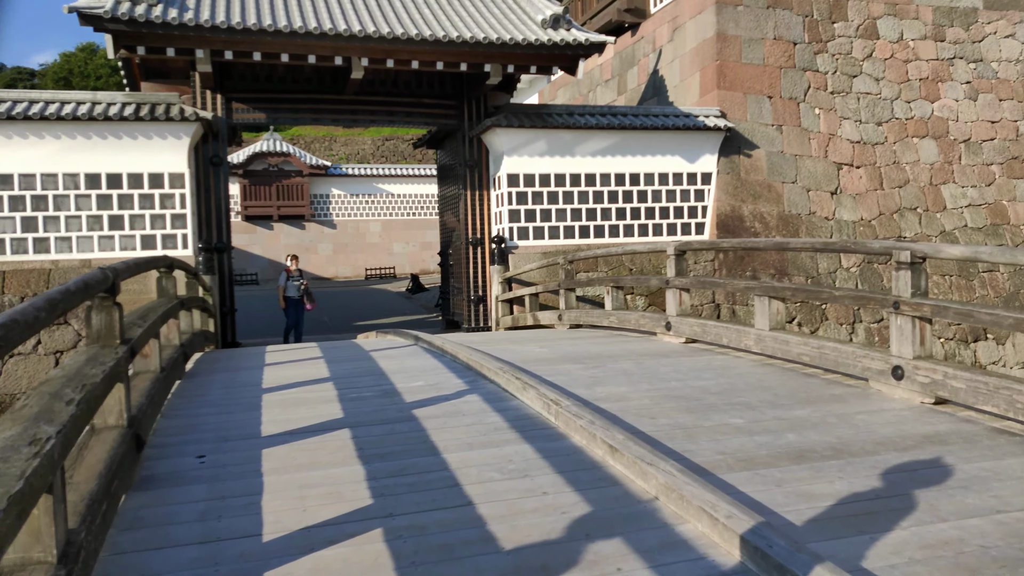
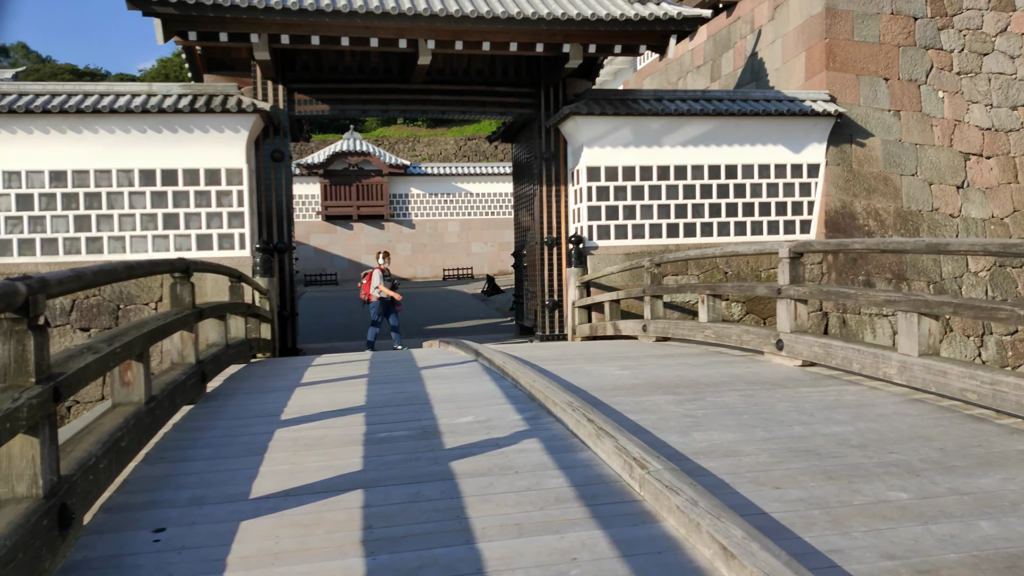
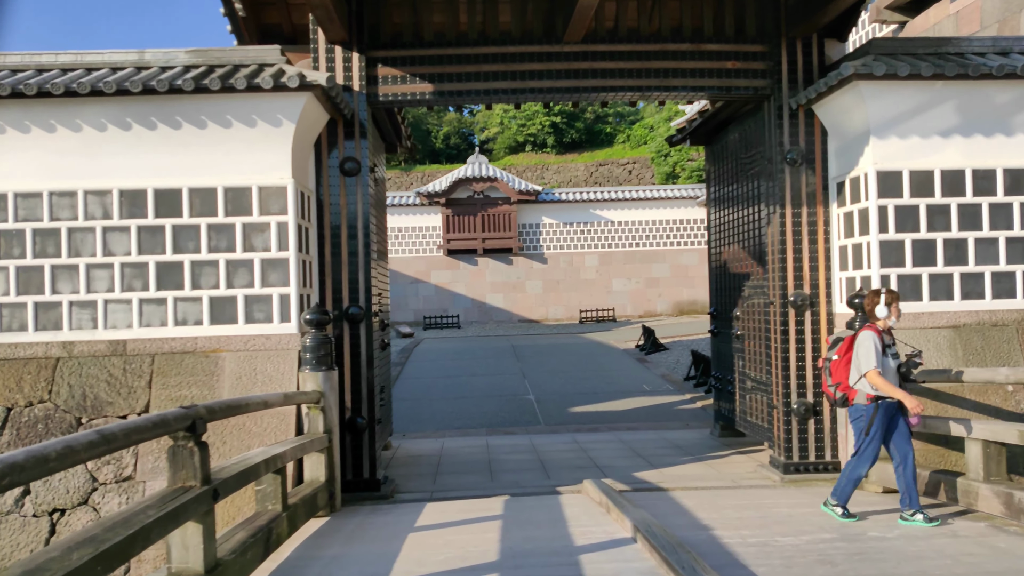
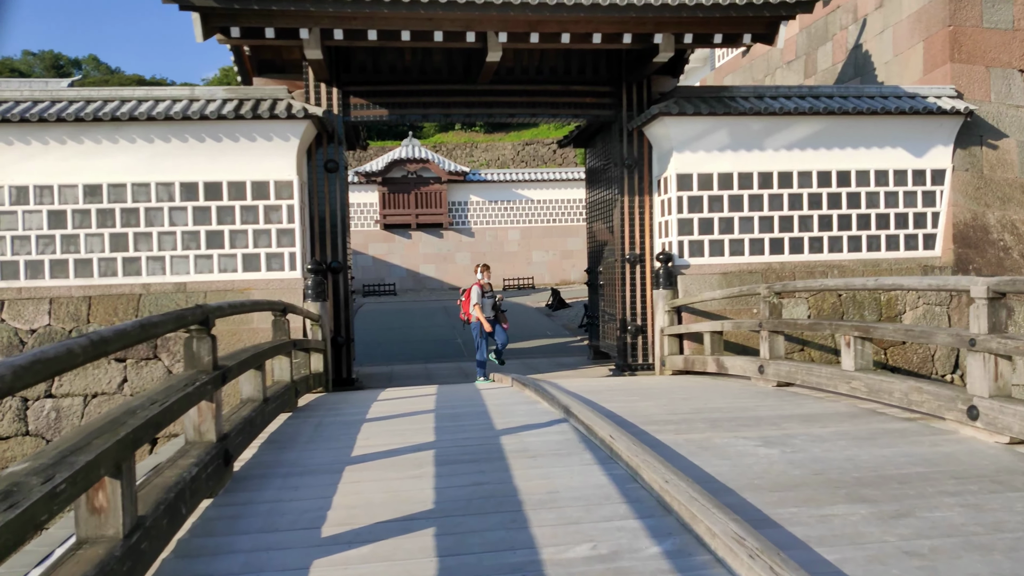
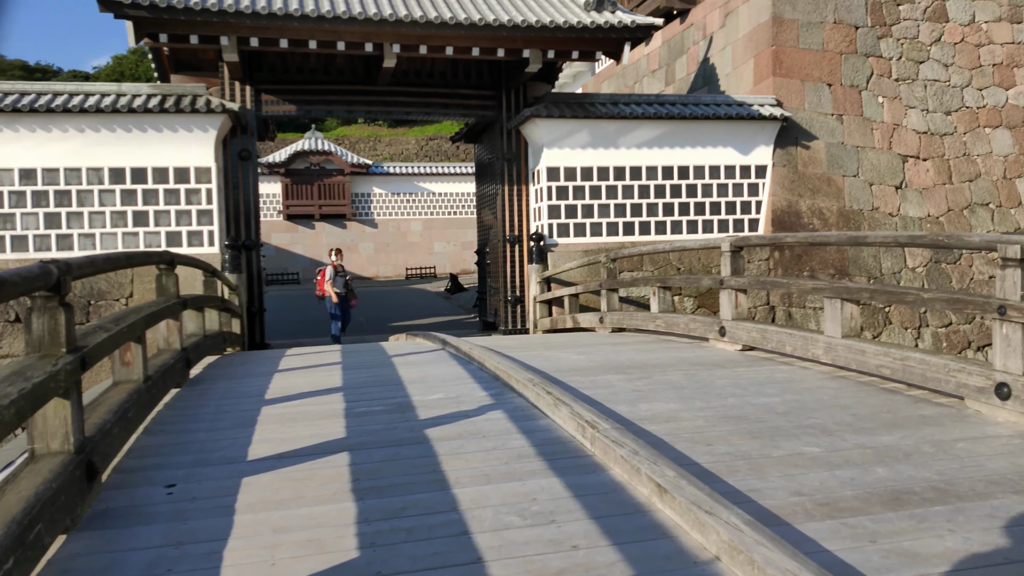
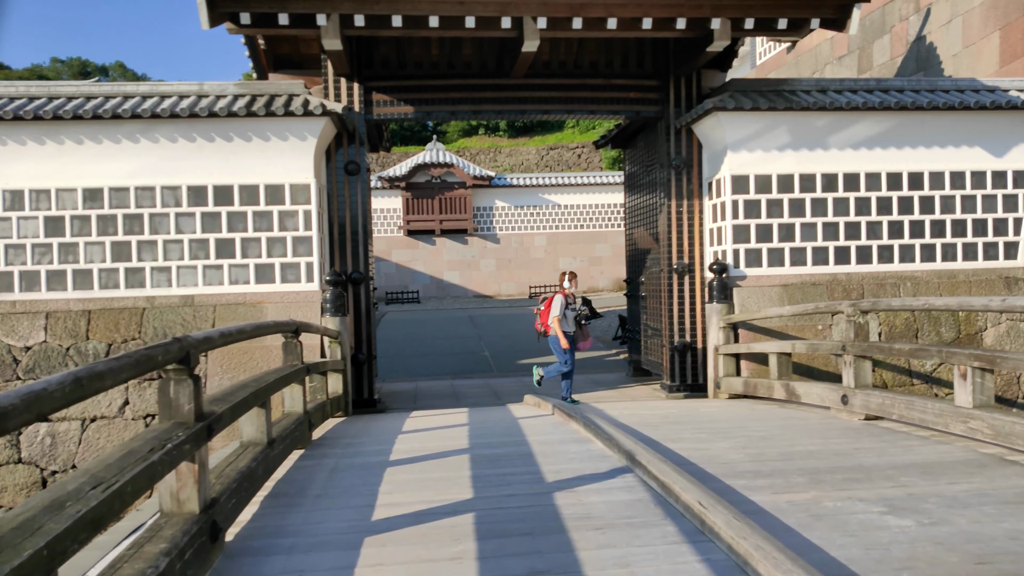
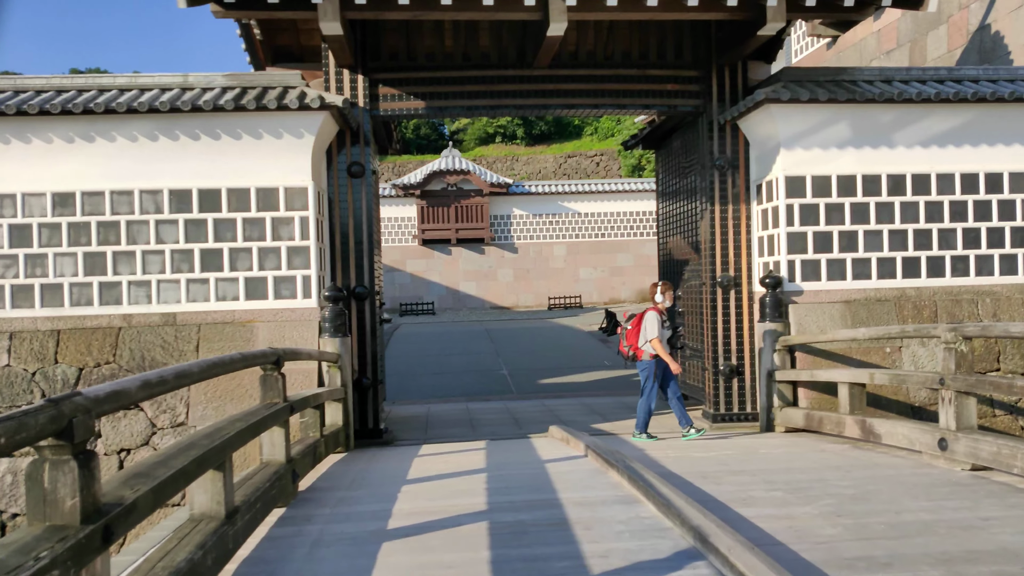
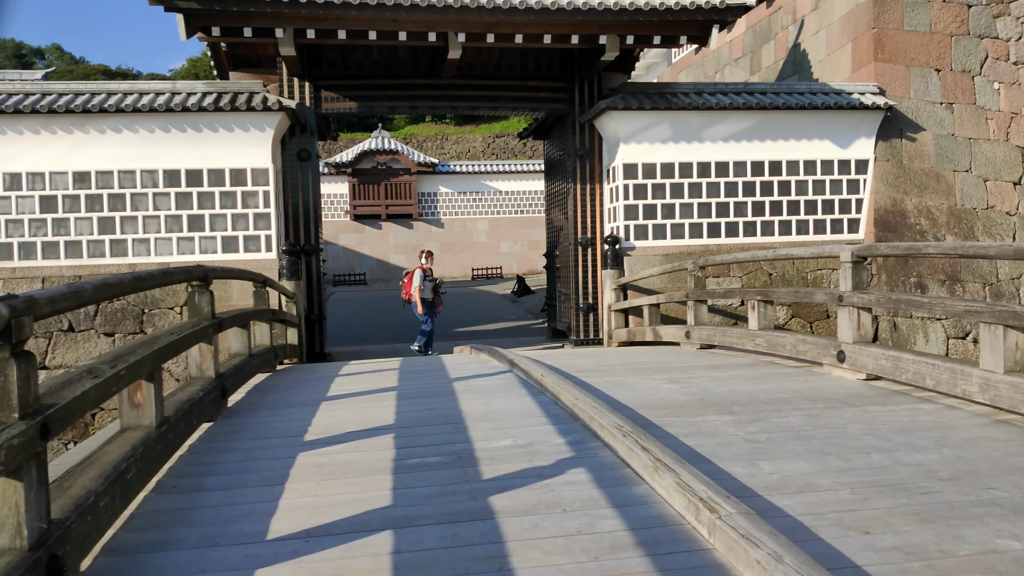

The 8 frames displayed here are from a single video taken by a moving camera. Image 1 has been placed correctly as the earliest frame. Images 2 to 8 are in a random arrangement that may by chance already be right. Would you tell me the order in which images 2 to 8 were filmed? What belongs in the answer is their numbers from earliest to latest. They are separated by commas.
5, 2, 8, 4, 6, 7, 3
